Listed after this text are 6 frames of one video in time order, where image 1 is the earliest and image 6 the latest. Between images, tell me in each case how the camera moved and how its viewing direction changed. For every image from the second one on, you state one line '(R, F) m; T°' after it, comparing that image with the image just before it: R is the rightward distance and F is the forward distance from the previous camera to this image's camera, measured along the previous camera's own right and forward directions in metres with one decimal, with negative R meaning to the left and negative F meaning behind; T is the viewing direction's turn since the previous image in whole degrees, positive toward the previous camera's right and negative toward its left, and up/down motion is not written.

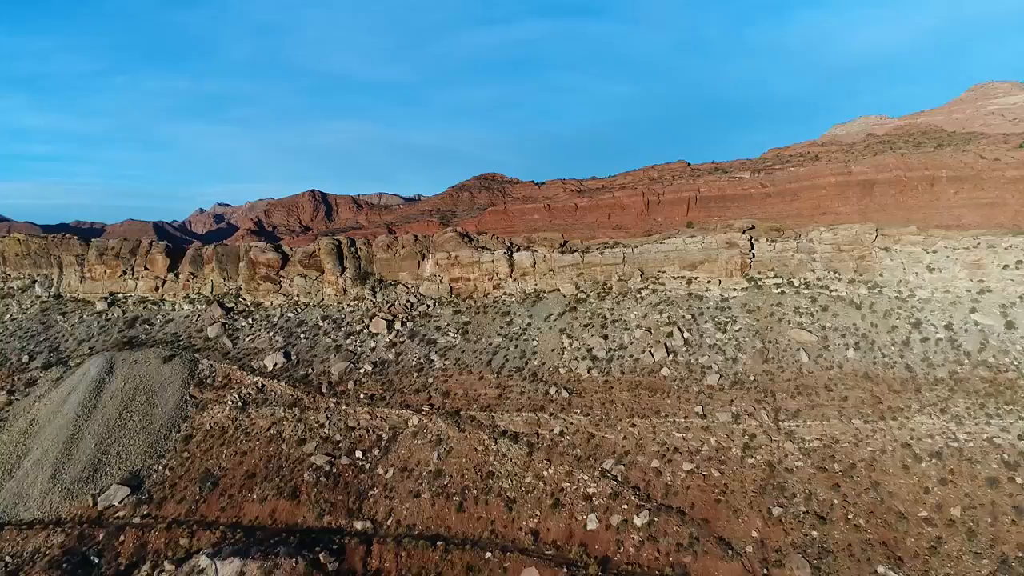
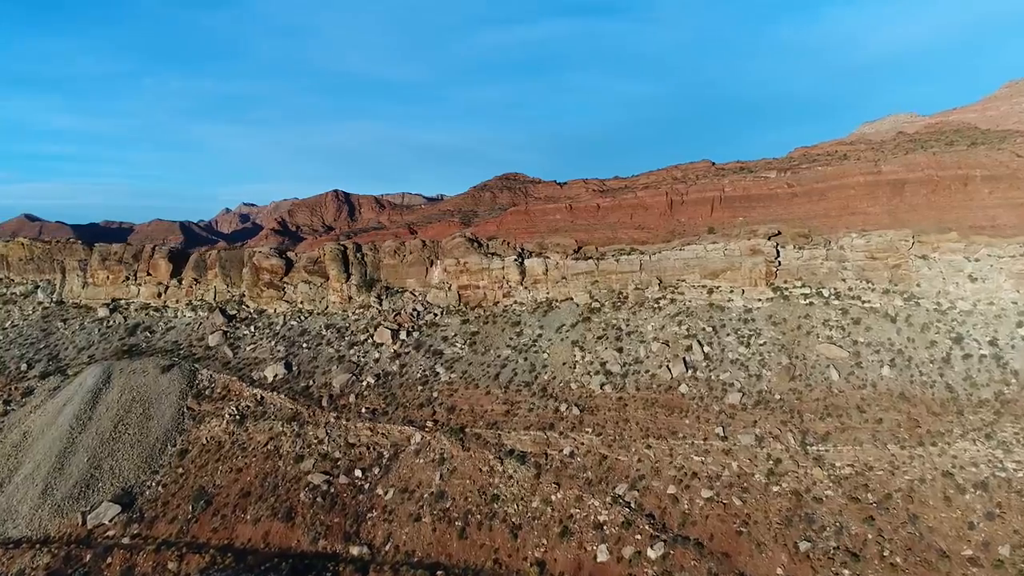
(+0.4, +1.3) m; -2°
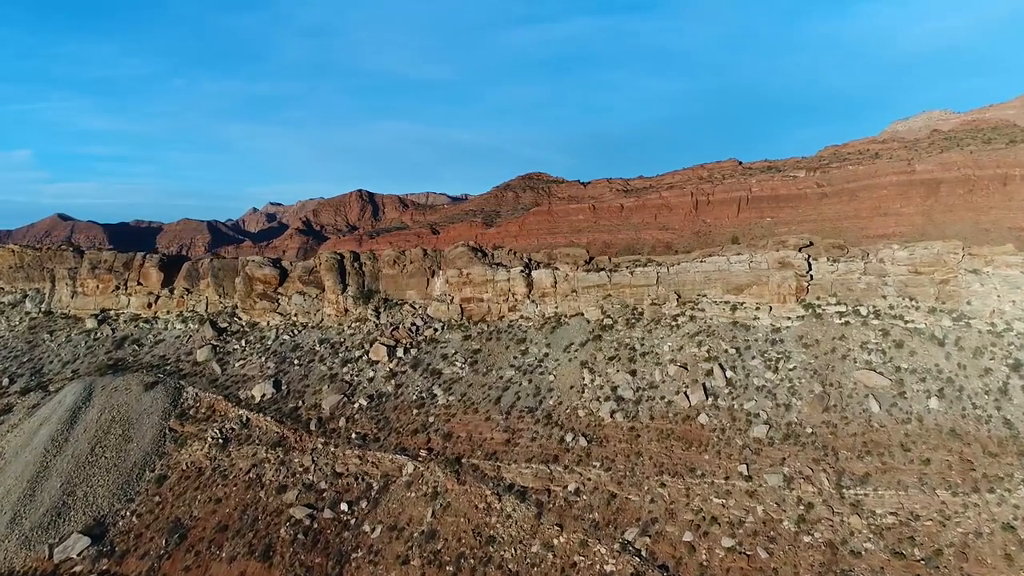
(+0.6, +2.0) m; -2°
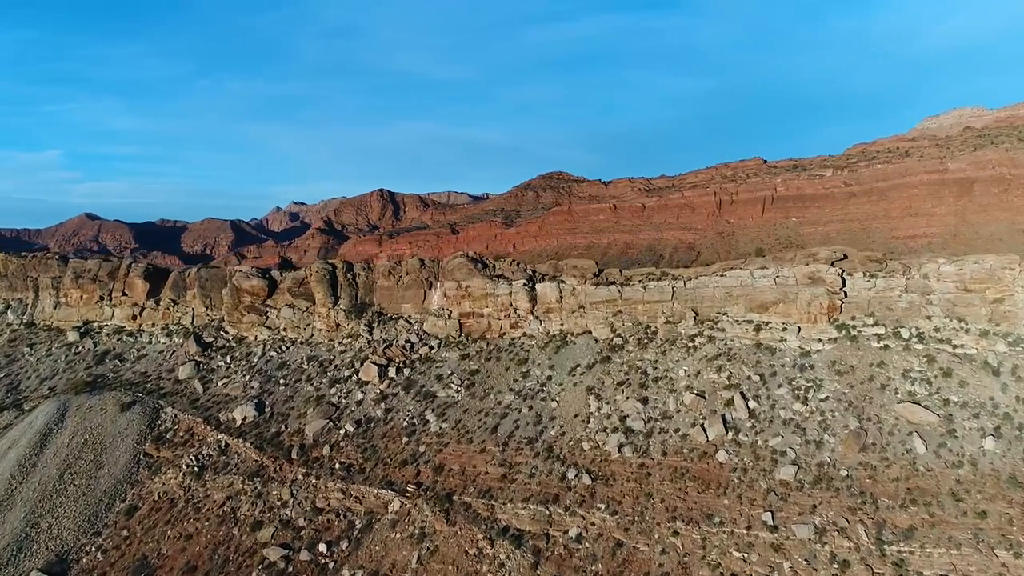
(+0.6, +2.0) m; -2°
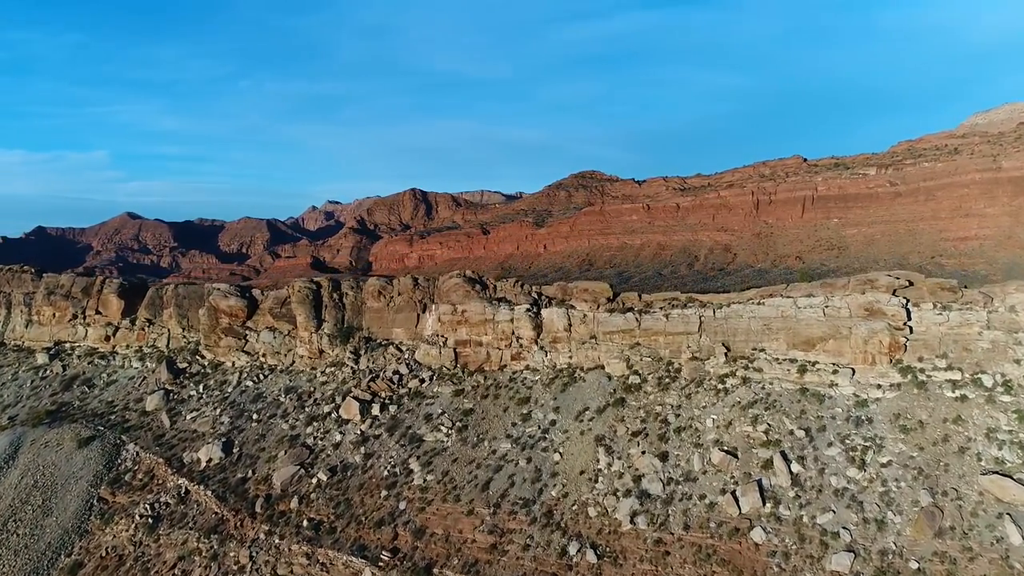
(+0.9, +3.0) m; -3°
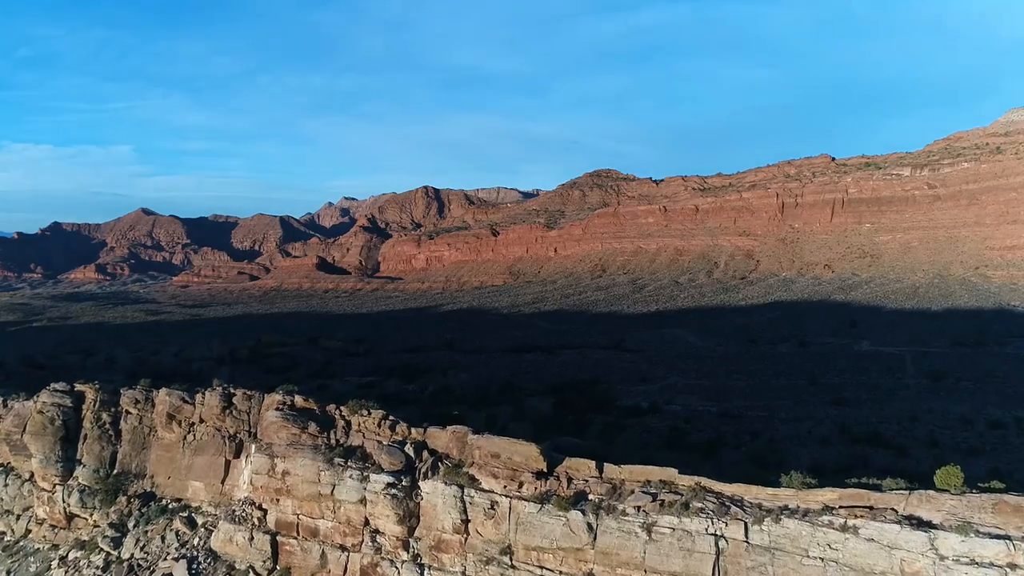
(+2.5, +9.3) m; -1°
